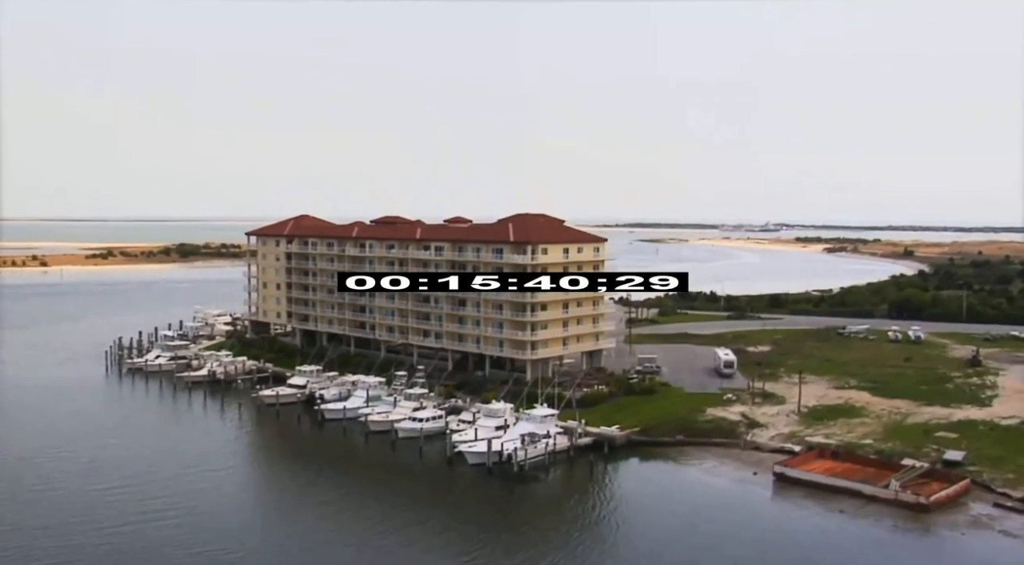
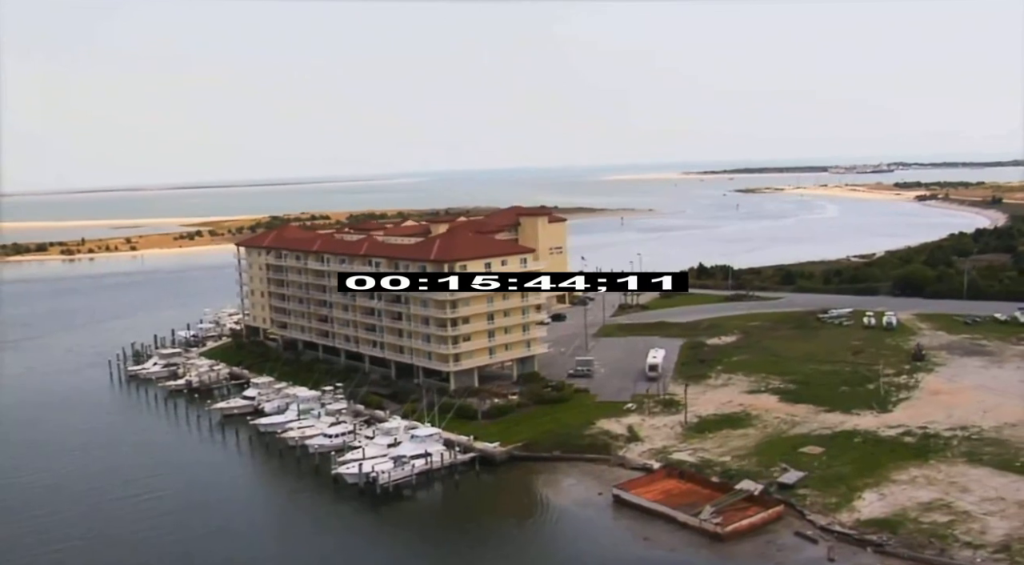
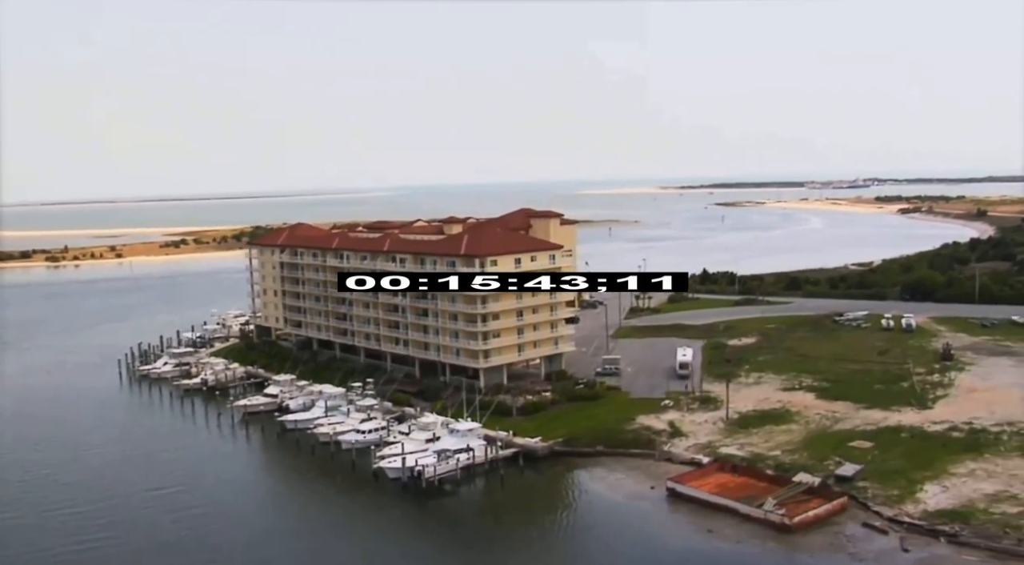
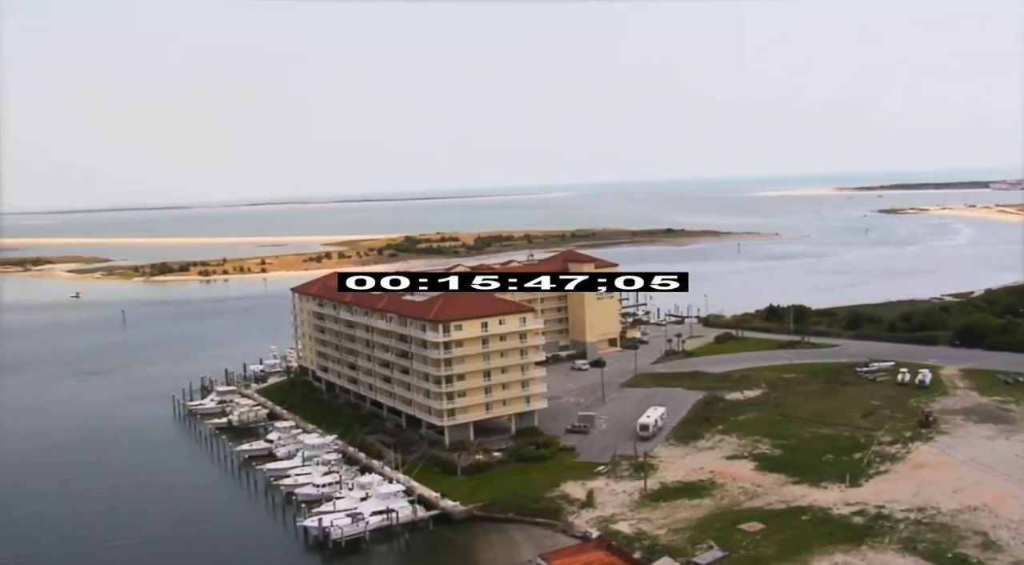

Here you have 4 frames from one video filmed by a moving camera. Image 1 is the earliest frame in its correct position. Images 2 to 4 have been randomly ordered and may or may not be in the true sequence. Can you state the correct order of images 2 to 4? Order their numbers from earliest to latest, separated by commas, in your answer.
3, 2, 4
